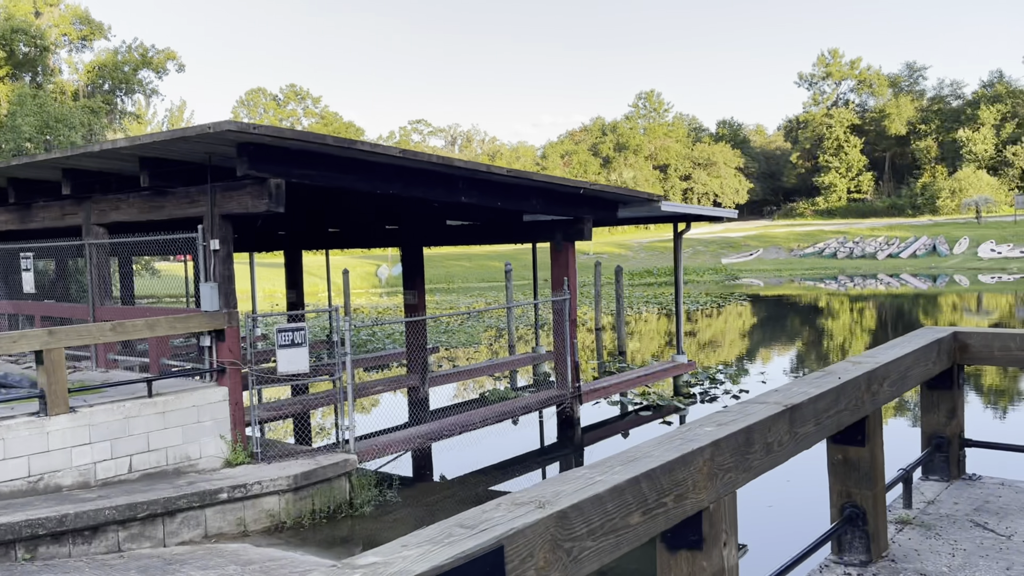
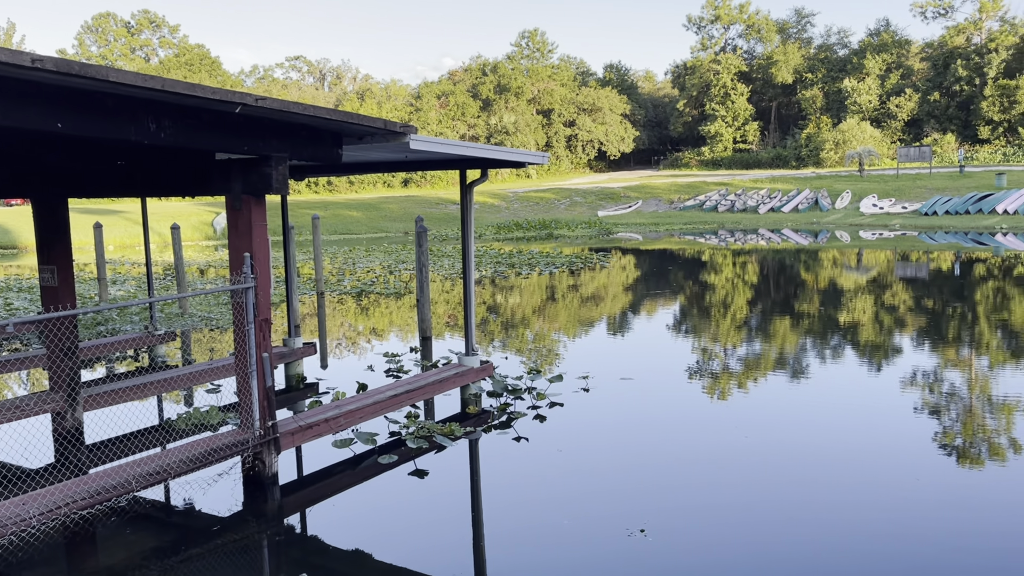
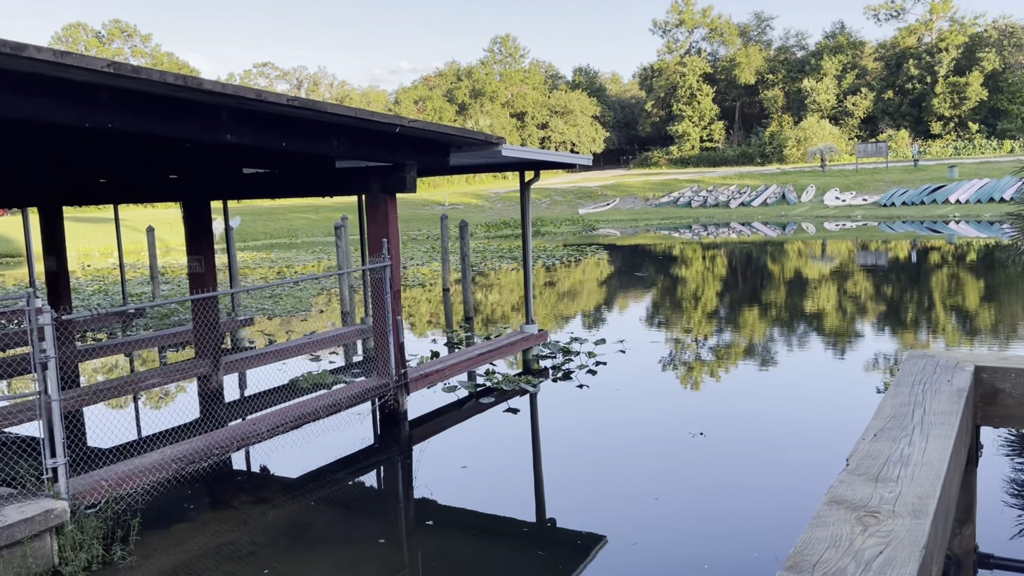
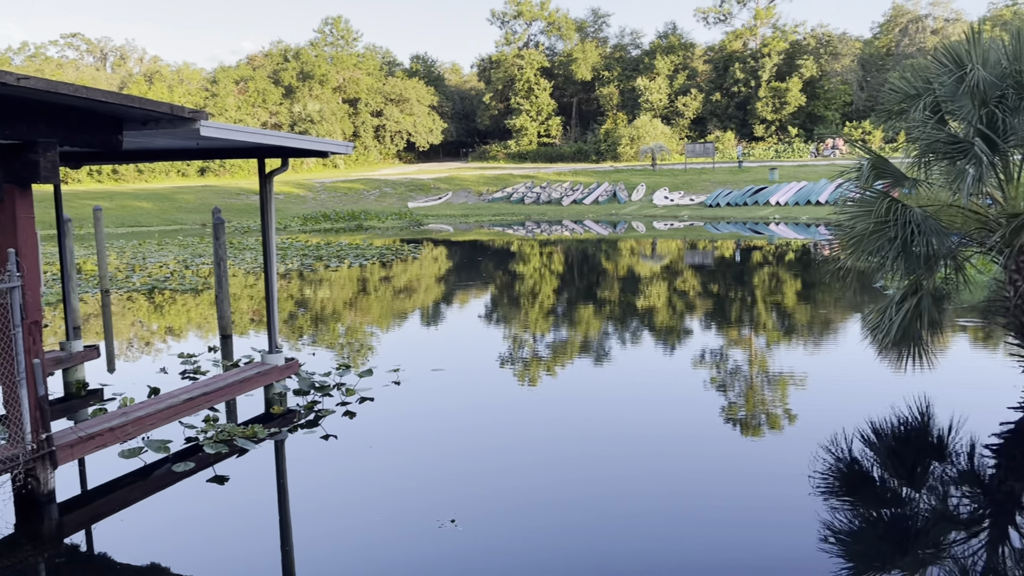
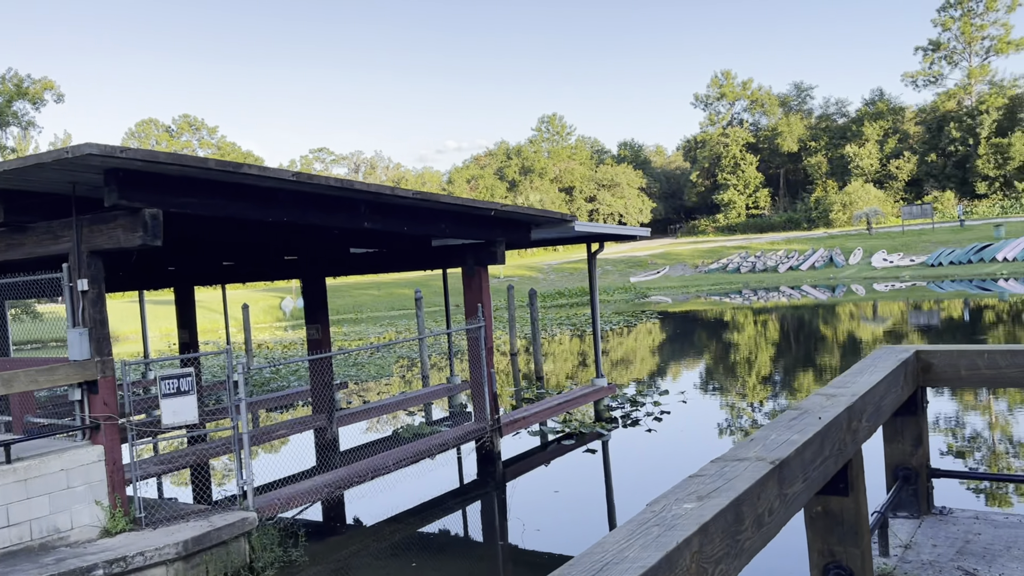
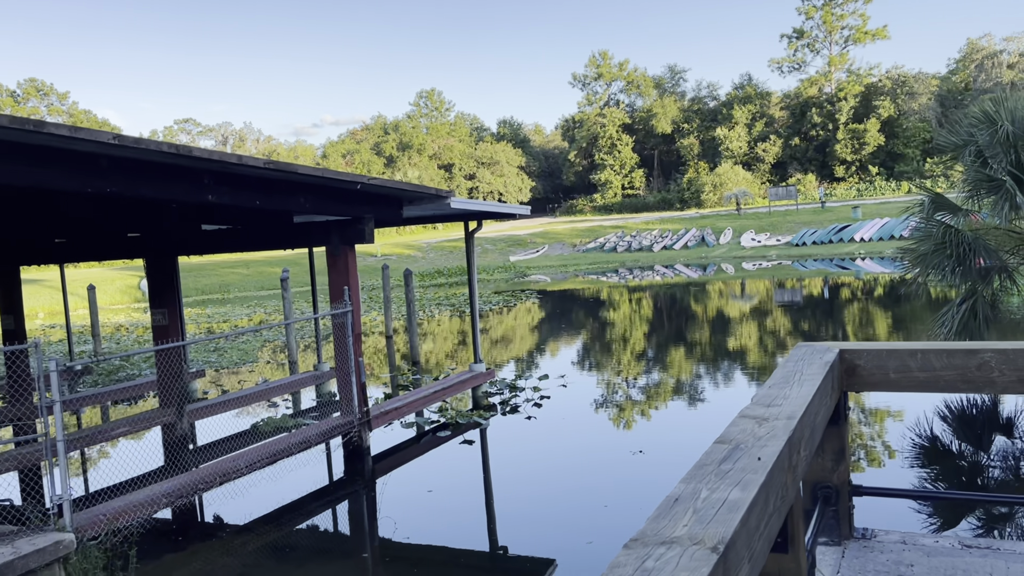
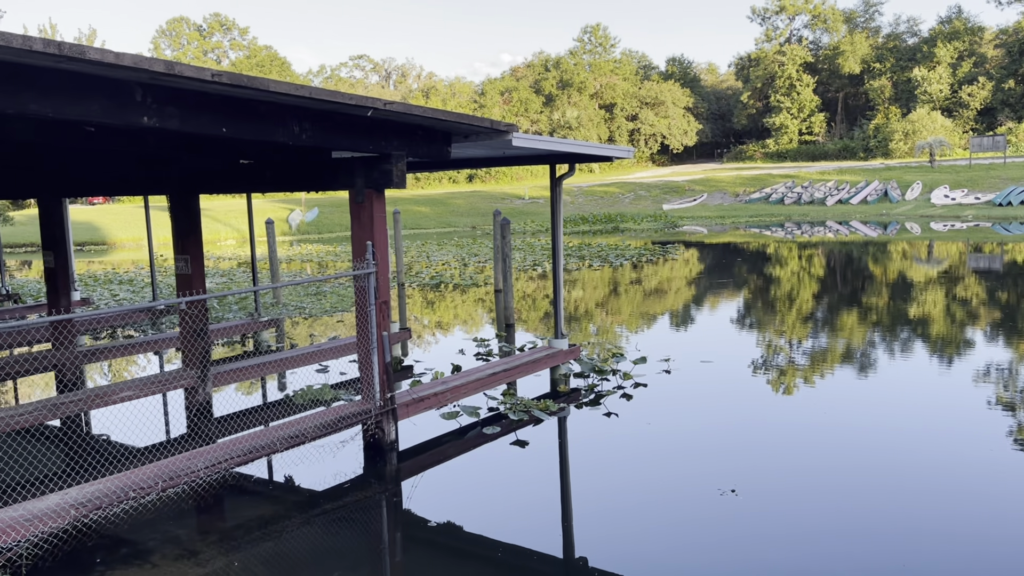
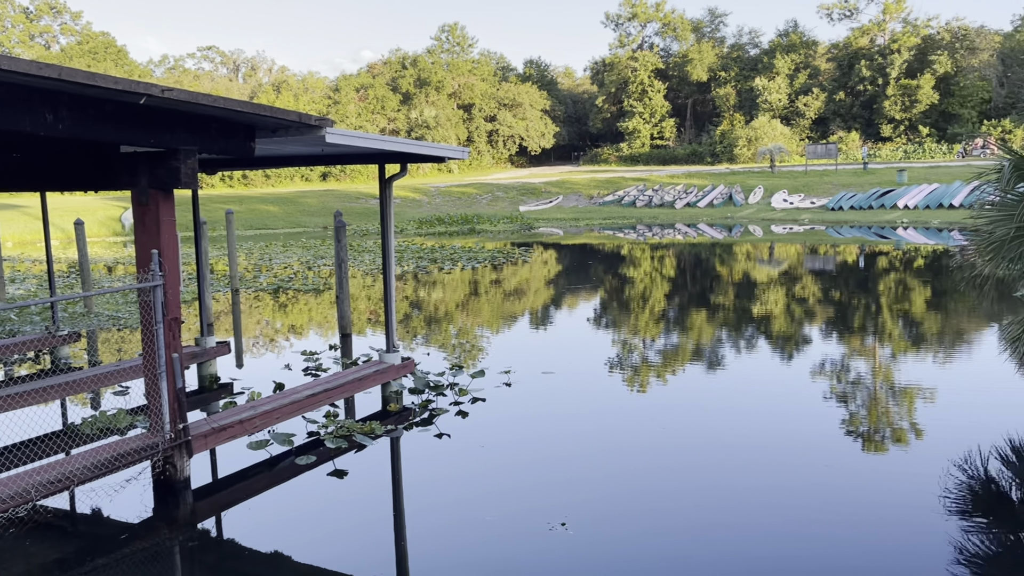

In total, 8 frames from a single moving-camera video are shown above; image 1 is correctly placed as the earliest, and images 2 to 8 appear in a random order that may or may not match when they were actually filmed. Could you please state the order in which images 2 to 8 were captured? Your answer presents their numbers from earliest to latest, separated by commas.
5, 6, 3, 7, 2, 8, 4
